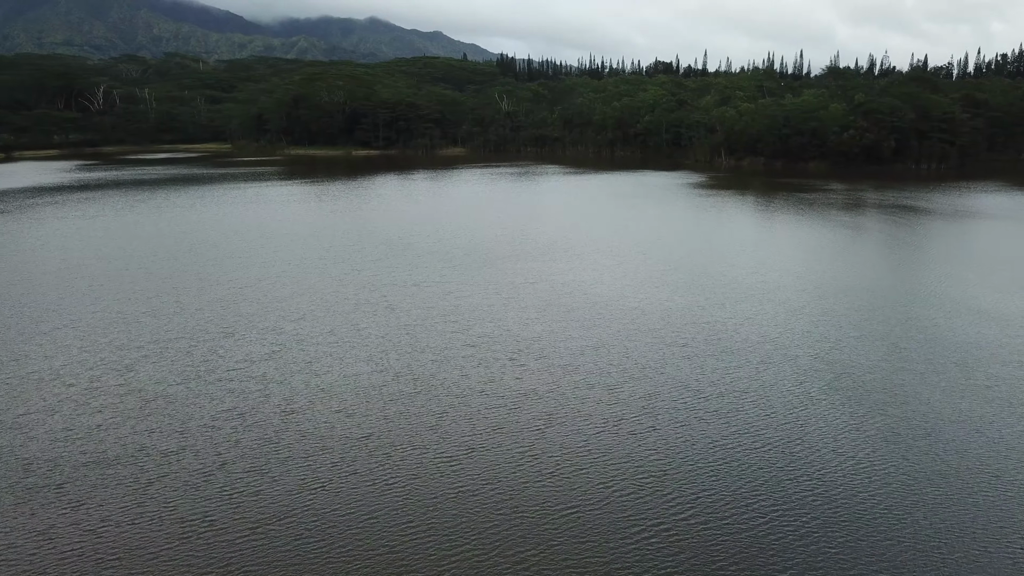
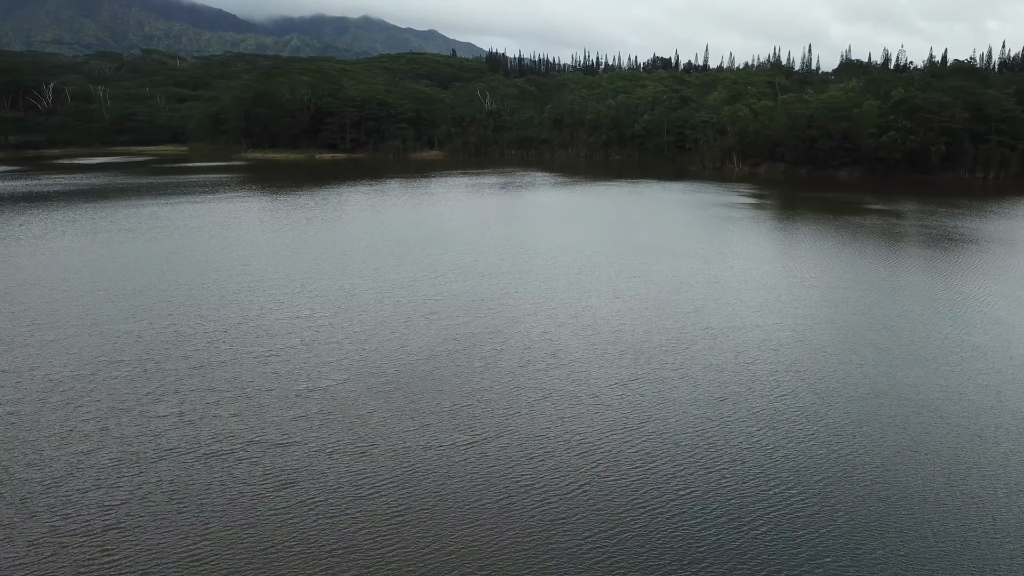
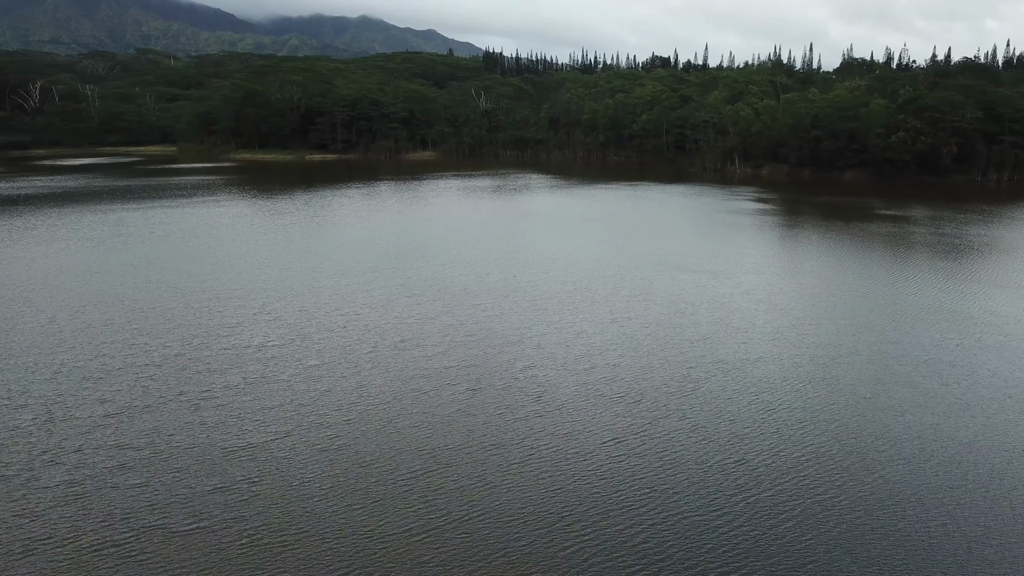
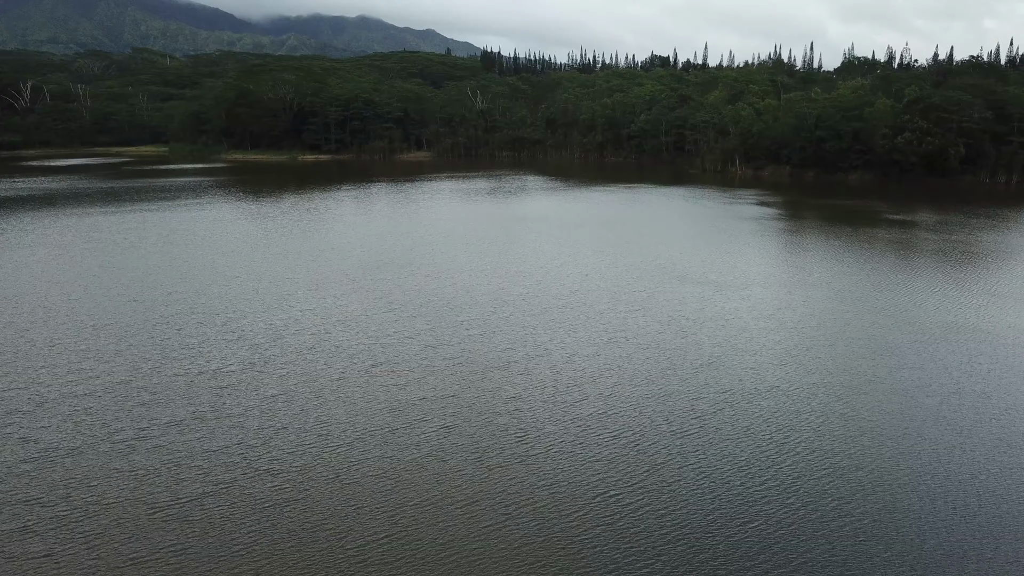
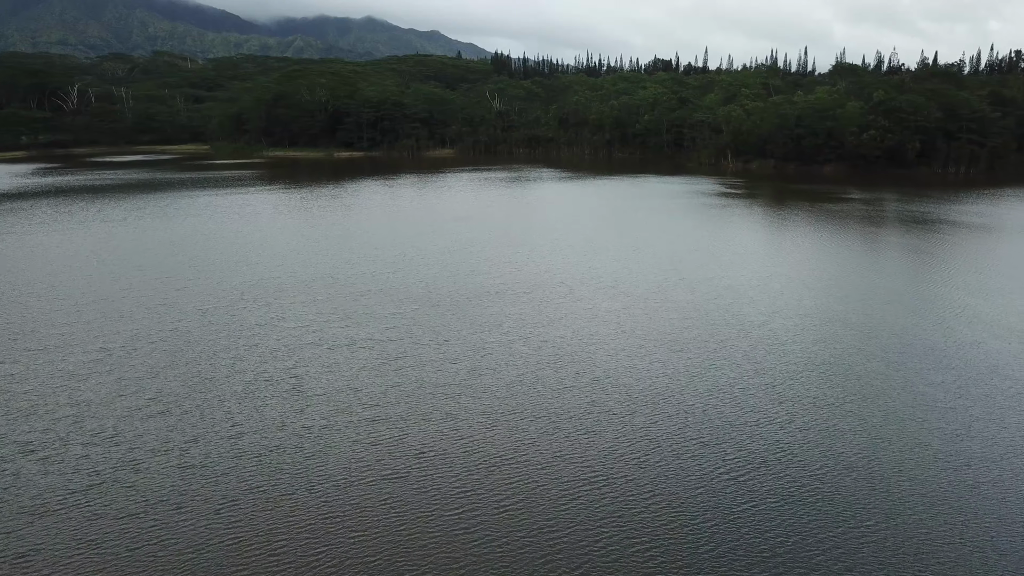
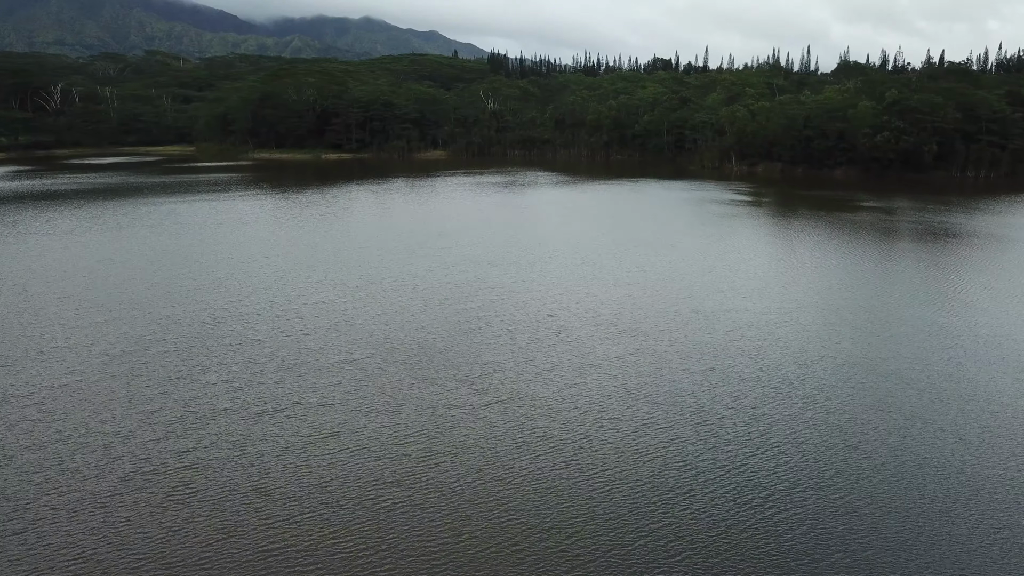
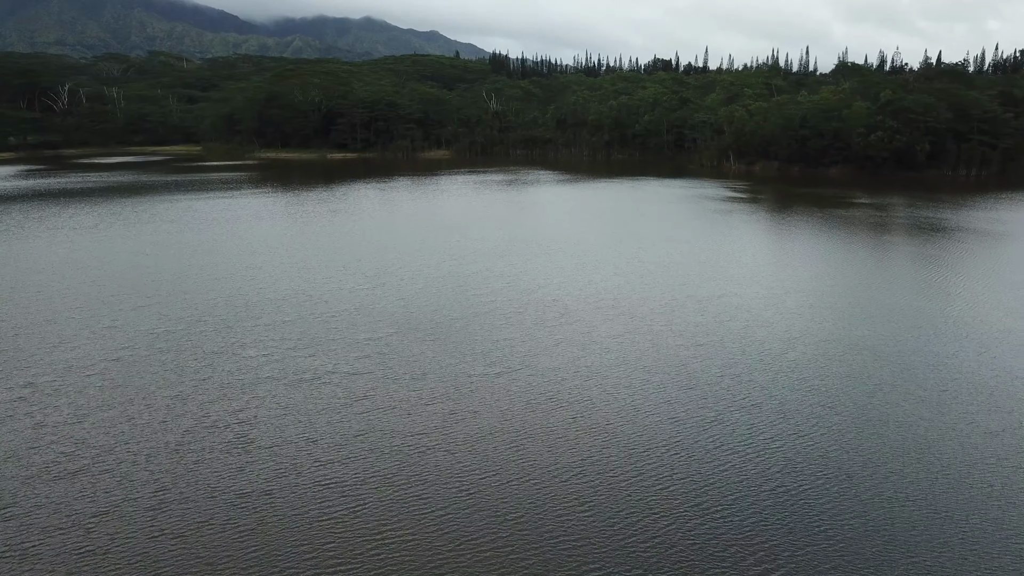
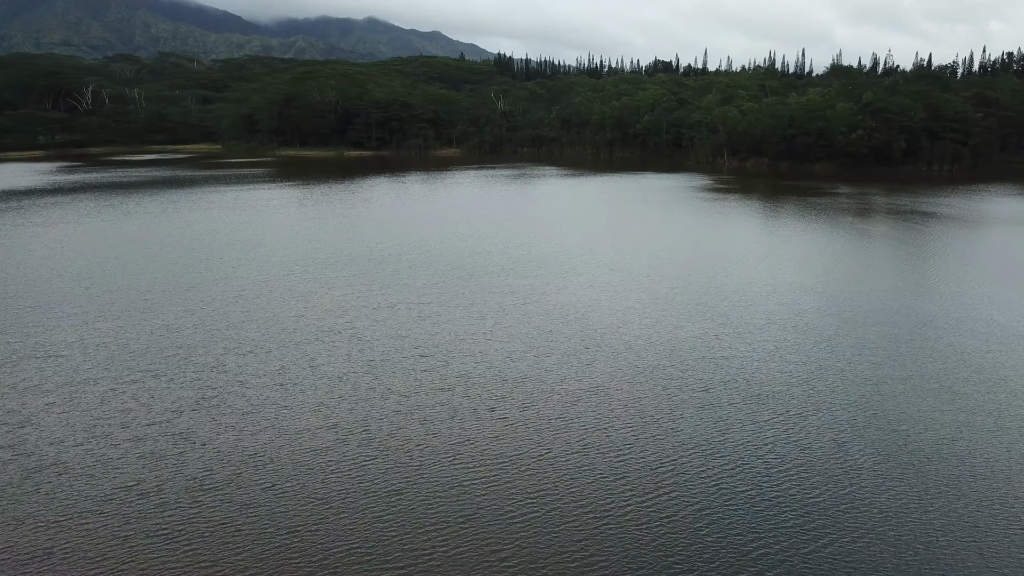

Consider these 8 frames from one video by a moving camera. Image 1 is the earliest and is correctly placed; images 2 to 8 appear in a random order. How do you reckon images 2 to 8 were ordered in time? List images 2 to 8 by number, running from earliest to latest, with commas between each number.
8, 5, 7, 6, 2, 3, 4
